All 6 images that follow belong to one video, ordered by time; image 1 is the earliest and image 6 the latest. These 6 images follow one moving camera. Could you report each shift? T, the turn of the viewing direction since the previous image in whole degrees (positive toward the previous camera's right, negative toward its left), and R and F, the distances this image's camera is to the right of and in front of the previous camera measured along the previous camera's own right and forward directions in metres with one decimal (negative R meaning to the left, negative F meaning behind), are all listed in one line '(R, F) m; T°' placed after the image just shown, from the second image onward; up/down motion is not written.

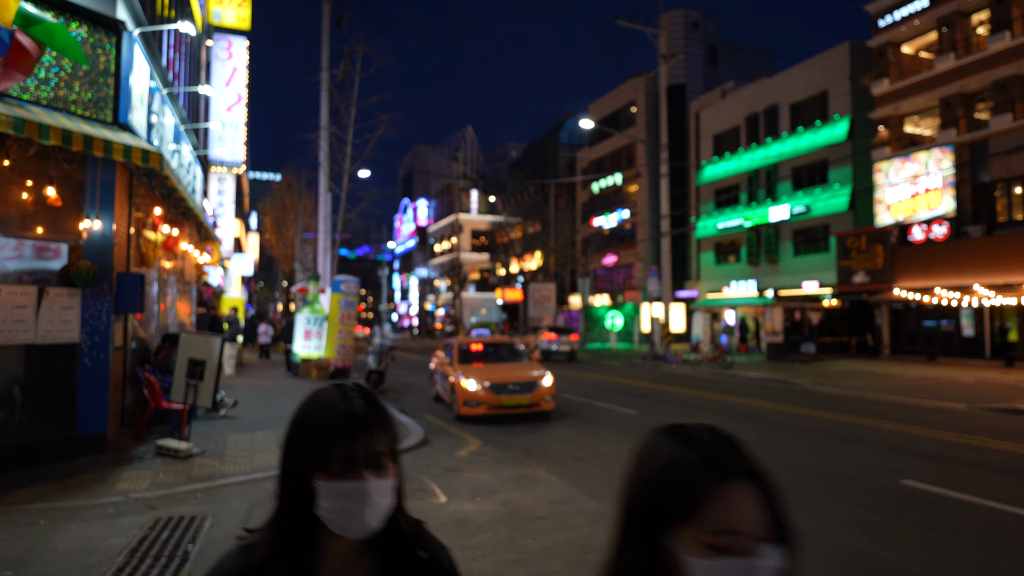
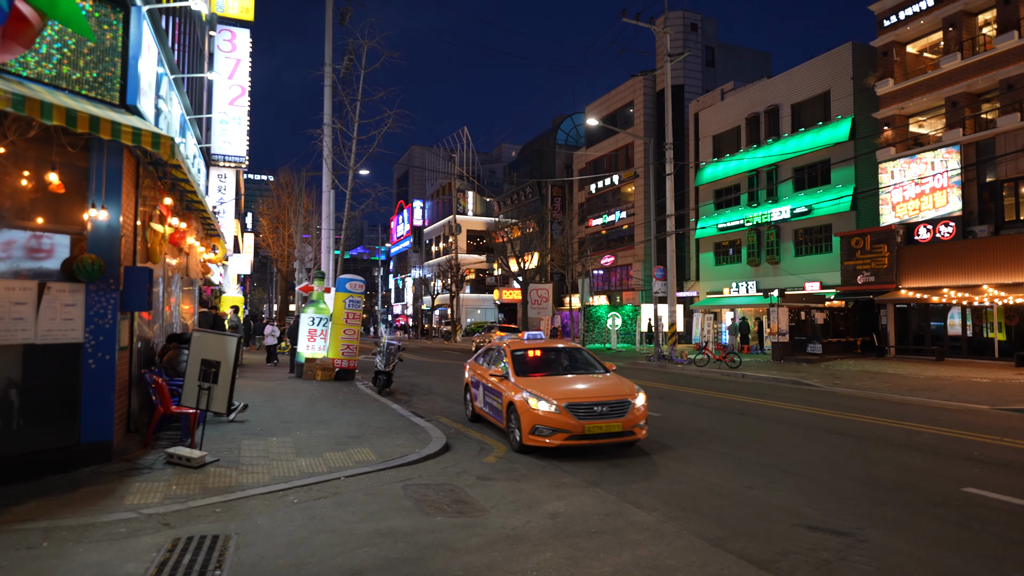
(-0.6, +0.5) m; +1°
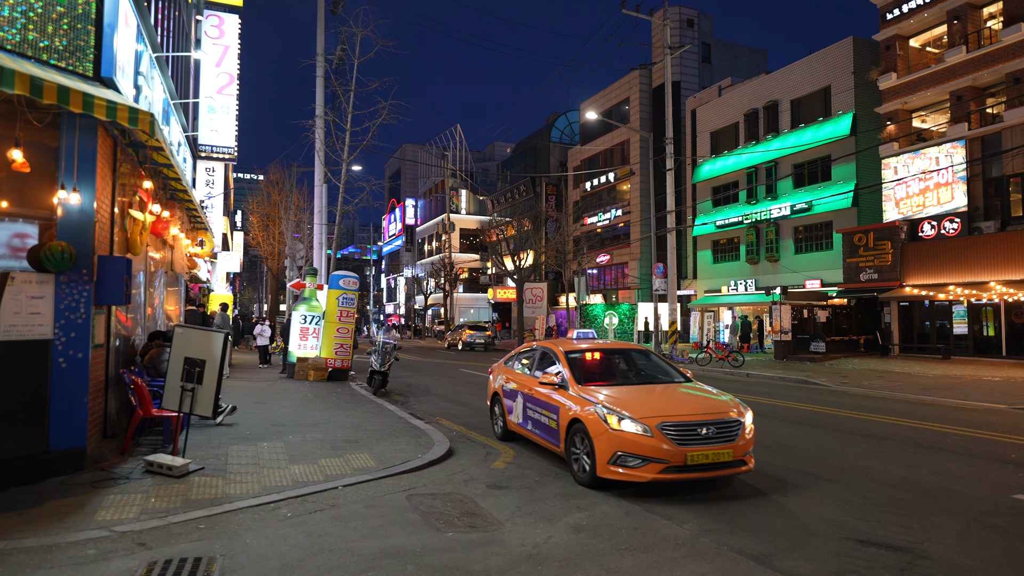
(-0.2, +0.6) m; +1°
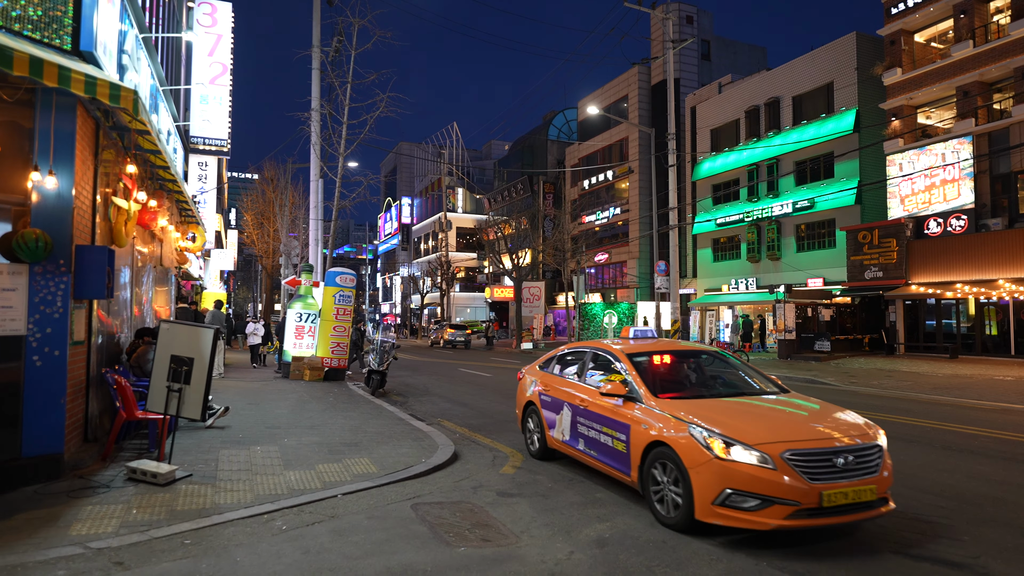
(-0.2, +0.5) m; 0°
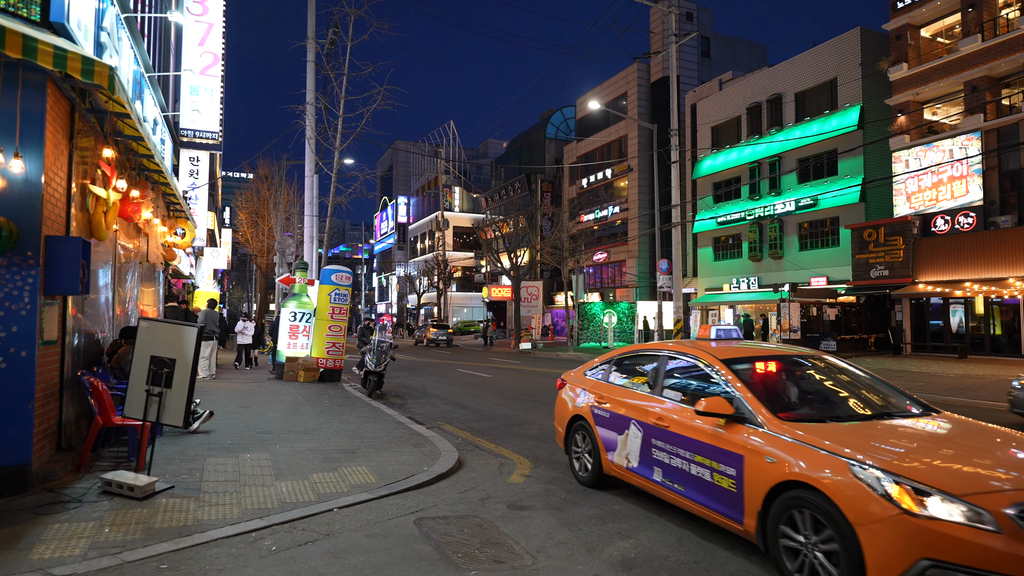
(-0.1, +0.5) m; 0°
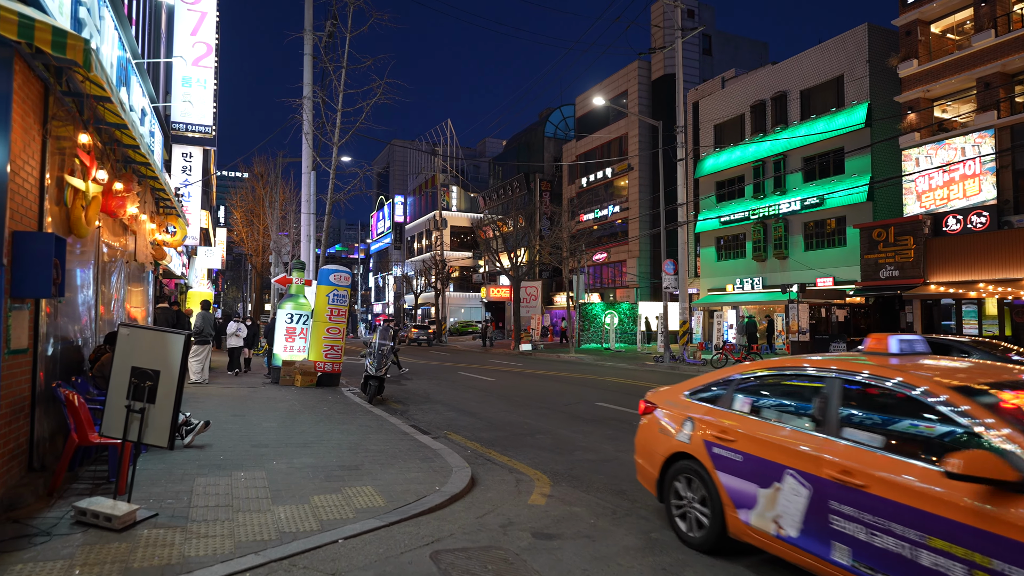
(-0.3, +0.6) m; 0°
